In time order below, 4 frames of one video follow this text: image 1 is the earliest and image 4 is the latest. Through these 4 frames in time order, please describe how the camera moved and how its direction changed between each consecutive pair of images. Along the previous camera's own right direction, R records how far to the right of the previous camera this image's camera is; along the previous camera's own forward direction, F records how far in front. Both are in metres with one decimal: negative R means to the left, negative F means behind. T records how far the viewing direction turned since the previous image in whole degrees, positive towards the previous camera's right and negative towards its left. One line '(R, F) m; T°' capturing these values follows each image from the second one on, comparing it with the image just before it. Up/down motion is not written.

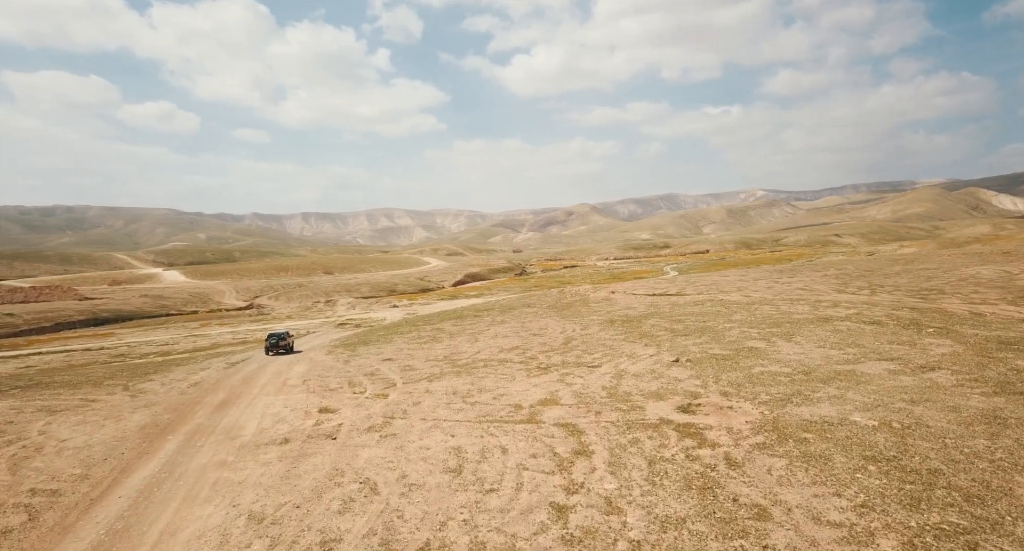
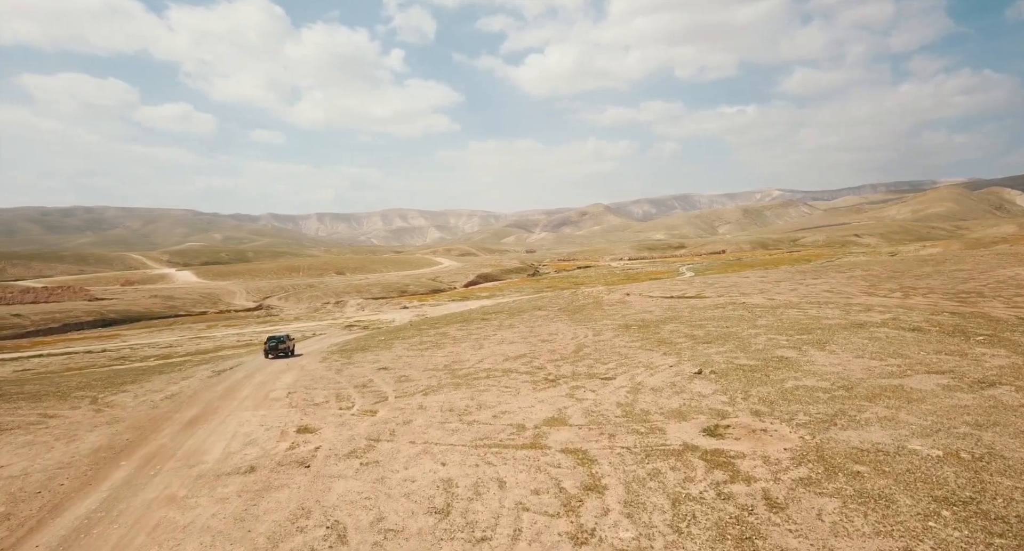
(+0.5, +3.2) m; -1°
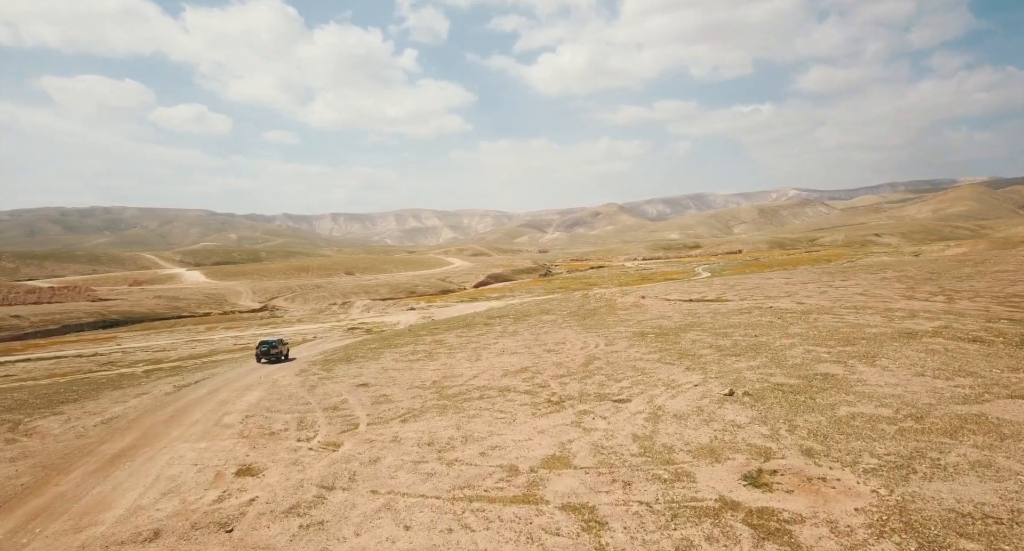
(+0.8, +4.8) m; -1°
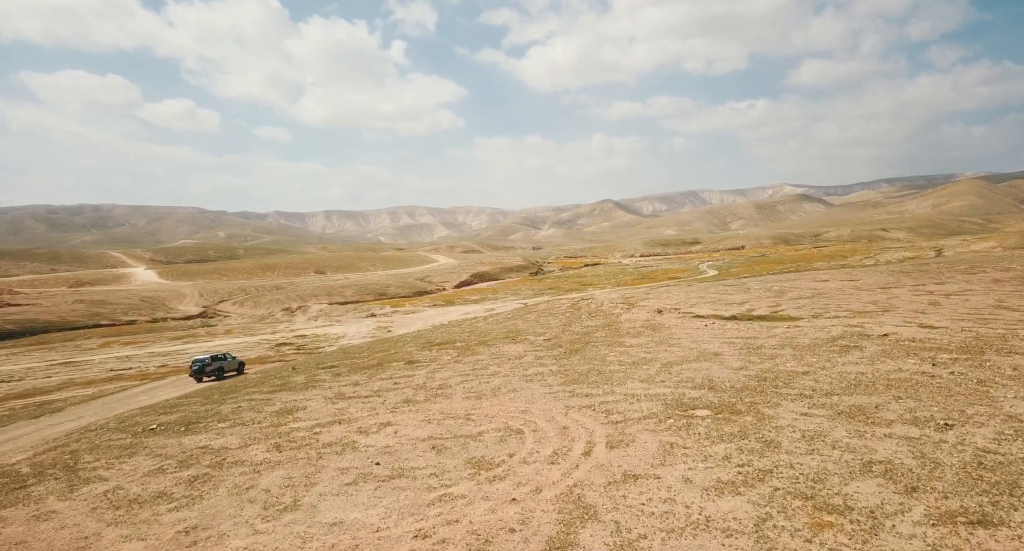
(+3.7, +23.1) m; 0°
